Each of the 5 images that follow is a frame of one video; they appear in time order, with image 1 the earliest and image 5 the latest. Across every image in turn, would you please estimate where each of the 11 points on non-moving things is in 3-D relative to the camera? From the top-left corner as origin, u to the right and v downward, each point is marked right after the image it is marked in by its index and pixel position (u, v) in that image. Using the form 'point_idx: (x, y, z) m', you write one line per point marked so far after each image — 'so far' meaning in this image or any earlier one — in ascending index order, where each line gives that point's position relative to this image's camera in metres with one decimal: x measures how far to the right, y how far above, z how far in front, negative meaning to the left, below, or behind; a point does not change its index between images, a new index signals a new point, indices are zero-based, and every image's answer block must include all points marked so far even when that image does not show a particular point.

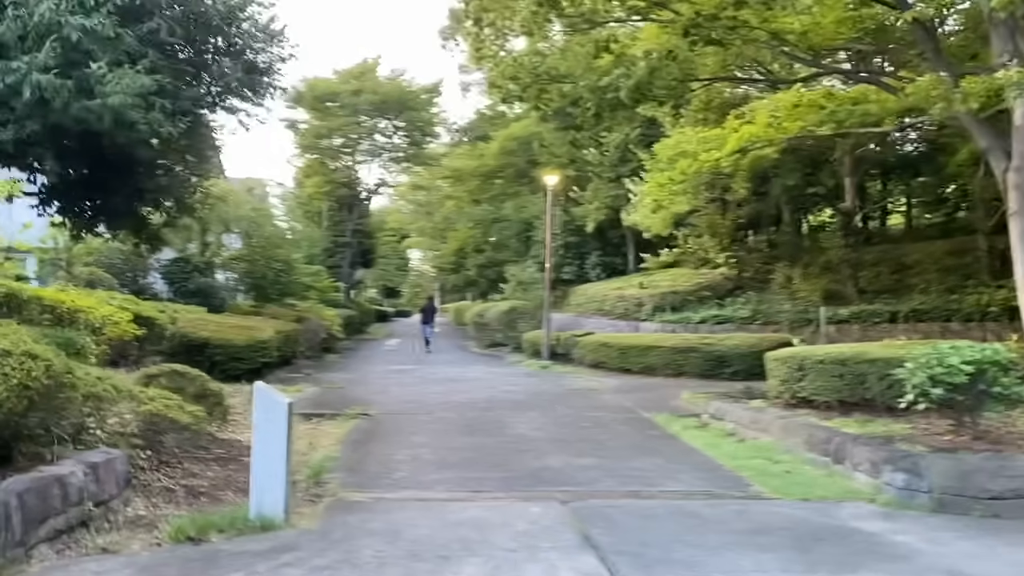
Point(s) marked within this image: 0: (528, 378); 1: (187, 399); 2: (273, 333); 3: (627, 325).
0: (+0.3, -1.6, +15.0) m
1: (-3.0, -1.0, +8.0) m
2: (-4.0, -0.7, +14.4) m
3: (+2.7, -0.8, +19.7) m
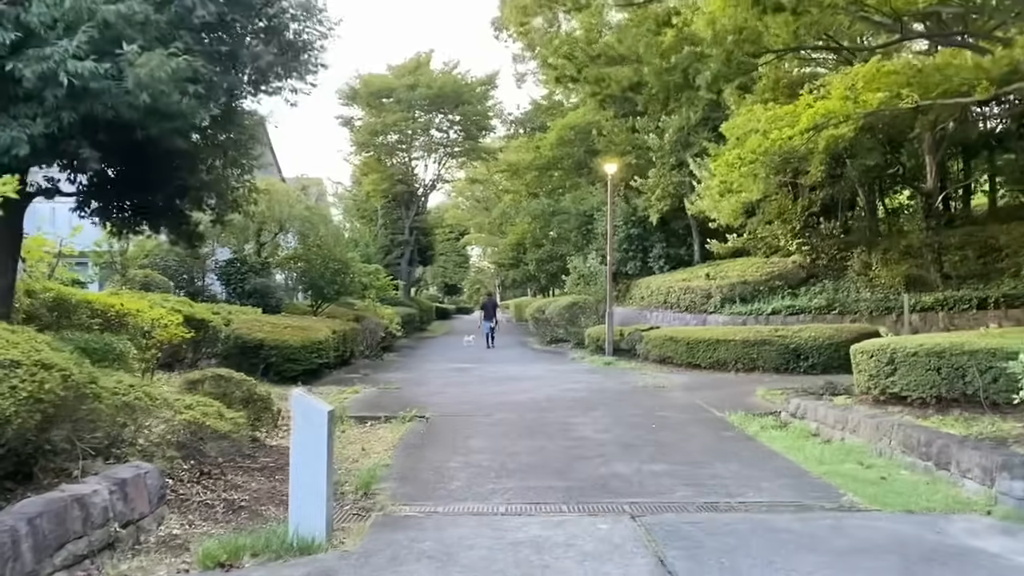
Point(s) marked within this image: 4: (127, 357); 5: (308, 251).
0: (+1.3, -1.5, +14.4) m
1: (-2.4, -1.0, +7.6) m
2: (-3.0, -0.7, +14.1) m
3: (+4.0, -0.7, +18.9) m
4: (-3.2, -0.6, +7.1) m
5: (-3.9, +0.7, +16.5) m
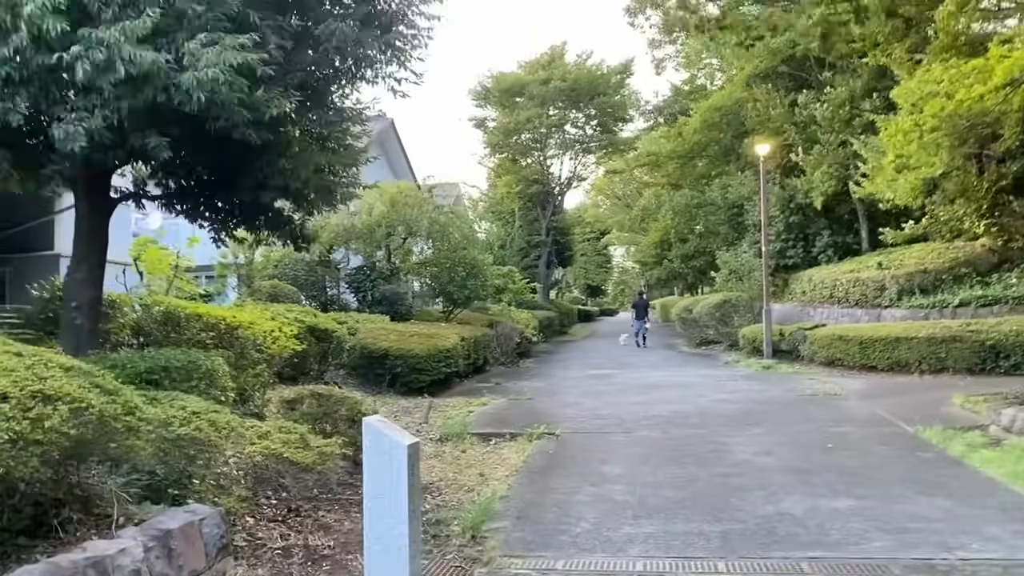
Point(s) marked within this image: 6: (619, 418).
0: (+3.5, -1.4, +12.8) m
1: (-1.4, -1.1, +6.7) m
2: (-0.8, -0.8, +13.3) m
3: (+6.9, -0.5, +16.8) m
4: (-2.2, -0.7, +6.4) m
5: (-1.3, +0.6, +15.8) m
6: (+1.2, -1.4, +9.5) m
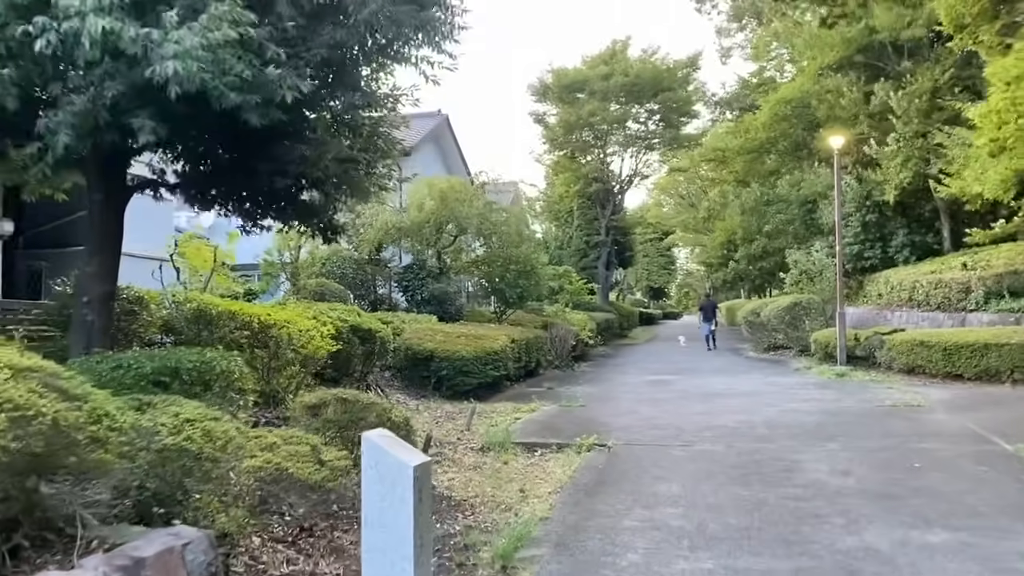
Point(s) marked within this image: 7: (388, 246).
0: (+4.2, -1.4, +11.9) m
1: (-1.1, -1.0, +6.1) m
2: (-0.1, -0.8, +12.6) m
3: (+7.9, -0.5, +15.6) m
4: (-1.9, -0.6, +5.9) m
5: (-0.4, +0.6, +15.2) m
6: (+1.7, -1.4, +8.7) m
7: (-2.2, +0.7, +15.2) m
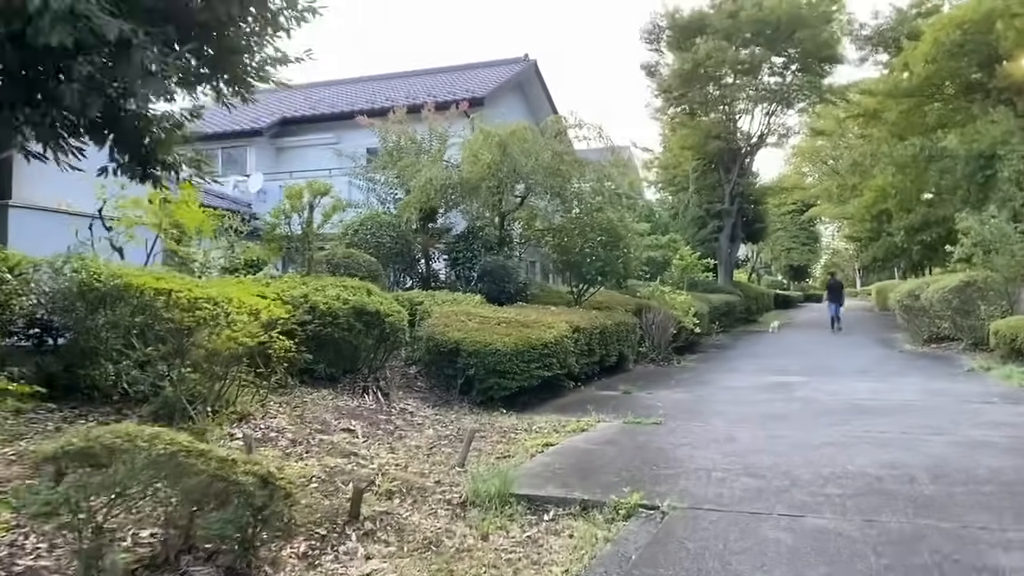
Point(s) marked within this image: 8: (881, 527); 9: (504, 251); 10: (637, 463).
0: (+4.8, -1.1, +8.2) m
1: (-1.3, -0.9, +3.4) m
2: (+0.7, -0.5, +9.7) m
3: (+9.0, -0.2, +11.3) m
4: (-2.2, -0.4, +3.2) m
5: (+0.8, +1.0, +12.2) m
6: (+1.7, -1.2, +5.5) m
7: (-1.0, +1.1, +12.5) m
8: (+1.9, -1.2, +4.3) m
9: (-0.1, +0.5, +12.4) m
10: (+0.8, -1.2, +5.9) m
